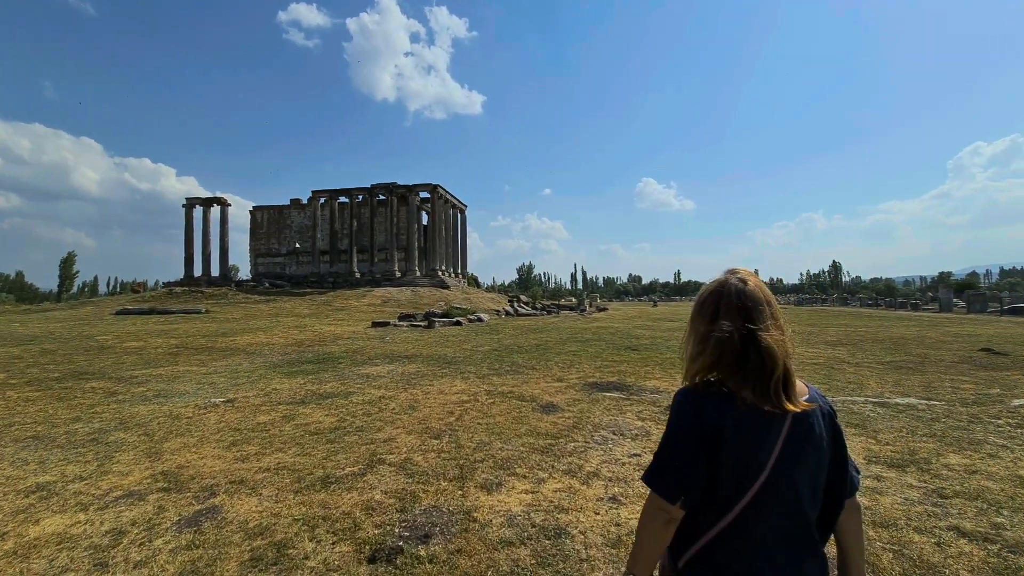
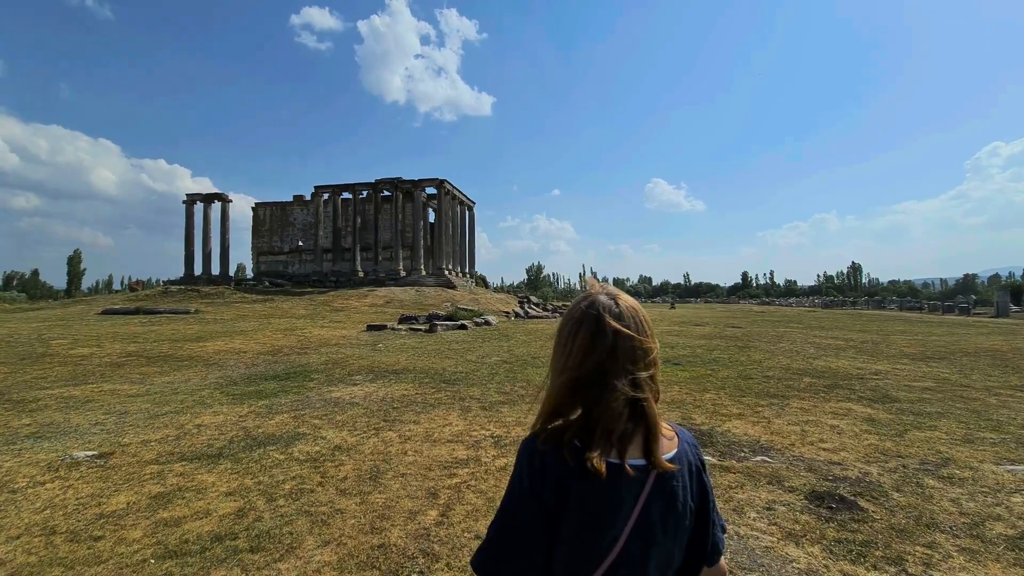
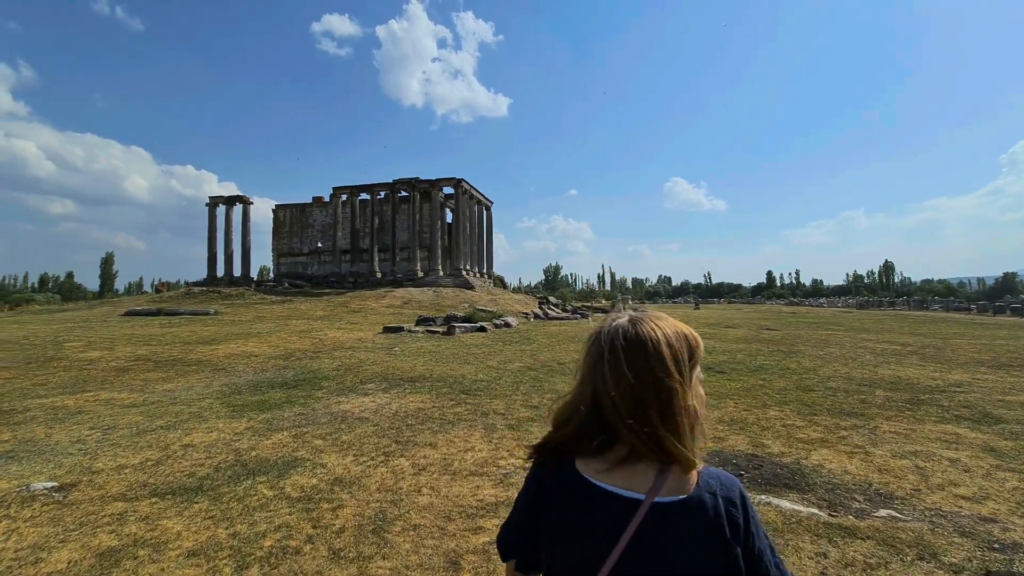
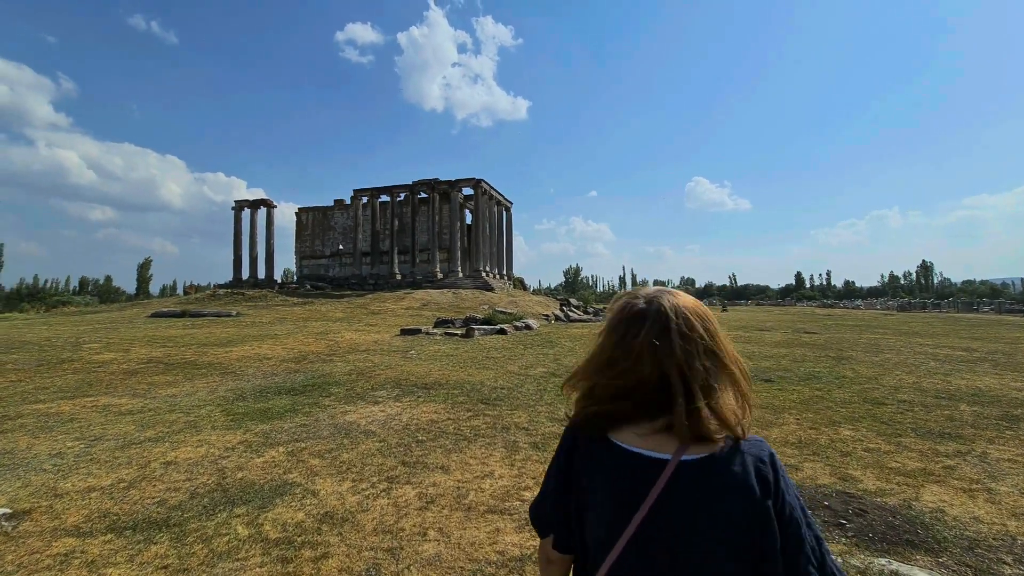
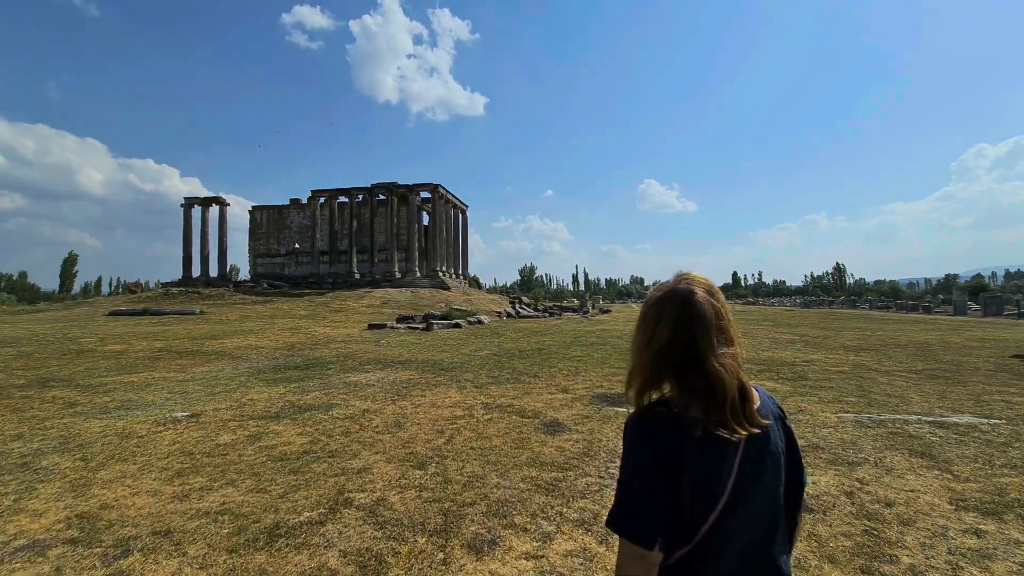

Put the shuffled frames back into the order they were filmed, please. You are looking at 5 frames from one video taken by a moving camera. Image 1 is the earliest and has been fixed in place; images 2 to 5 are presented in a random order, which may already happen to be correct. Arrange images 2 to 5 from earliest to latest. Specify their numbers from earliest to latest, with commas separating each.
5, 2, 3, 4
